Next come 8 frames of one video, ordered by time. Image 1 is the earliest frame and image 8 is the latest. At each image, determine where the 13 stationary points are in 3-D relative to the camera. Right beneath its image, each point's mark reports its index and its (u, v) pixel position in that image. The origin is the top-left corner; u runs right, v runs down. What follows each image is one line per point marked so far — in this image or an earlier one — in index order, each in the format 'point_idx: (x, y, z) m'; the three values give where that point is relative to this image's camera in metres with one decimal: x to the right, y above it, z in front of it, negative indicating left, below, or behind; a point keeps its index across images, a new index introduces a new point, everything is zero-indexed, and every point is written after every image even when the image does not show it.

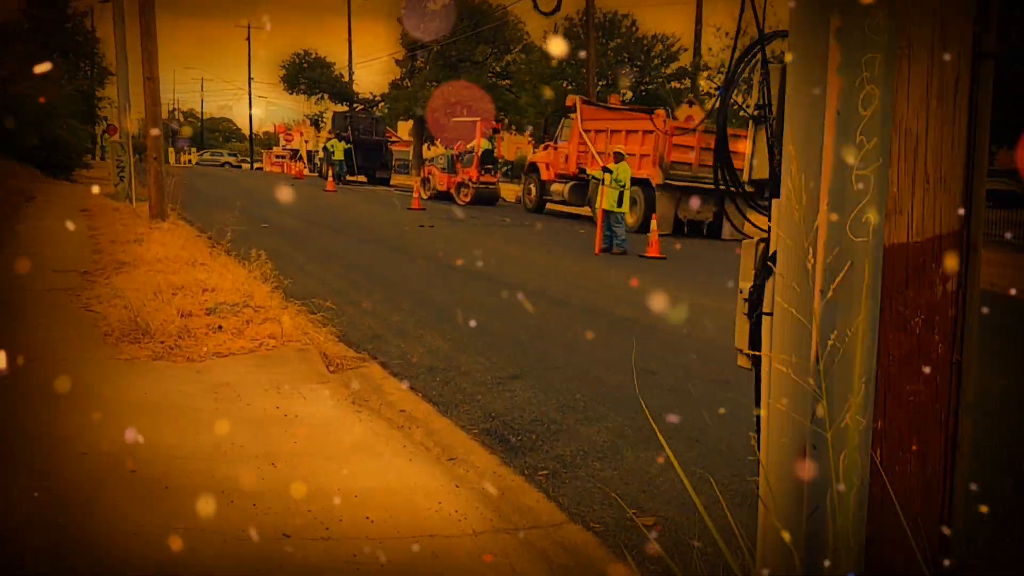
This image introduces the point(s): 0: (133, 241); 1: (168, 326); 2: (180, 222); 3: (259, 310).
0: (-5.6, +0.7, +12.6) m
1: (-2.8, -0.3, +7.0) m
2: (-6.4, +1.3, +16.5) m
3: (-2.3, -0.2, +7.9) m
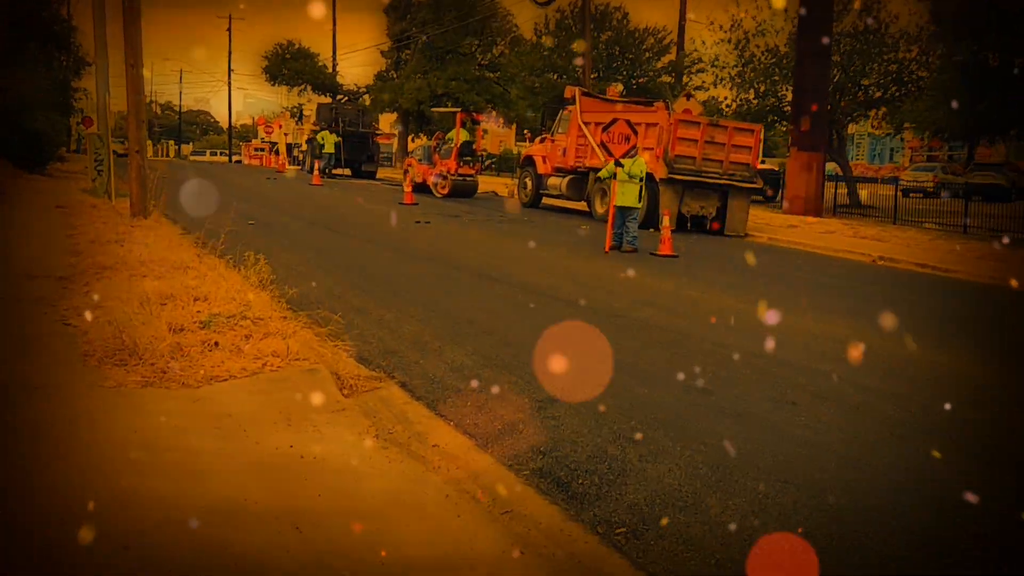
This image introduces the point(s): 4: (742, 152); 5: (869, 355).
0: (-5.5, +0.6, +11.7) m
1: (-2.5, -0.4, +6.1) m
2: (-6.3, +1.3, +15.5) m
3: (-2.1, -0.3, +7.0) m
4: (+5.8, +3.3, +20.6) m
5: (+3.3, -0.6, +7.9) m
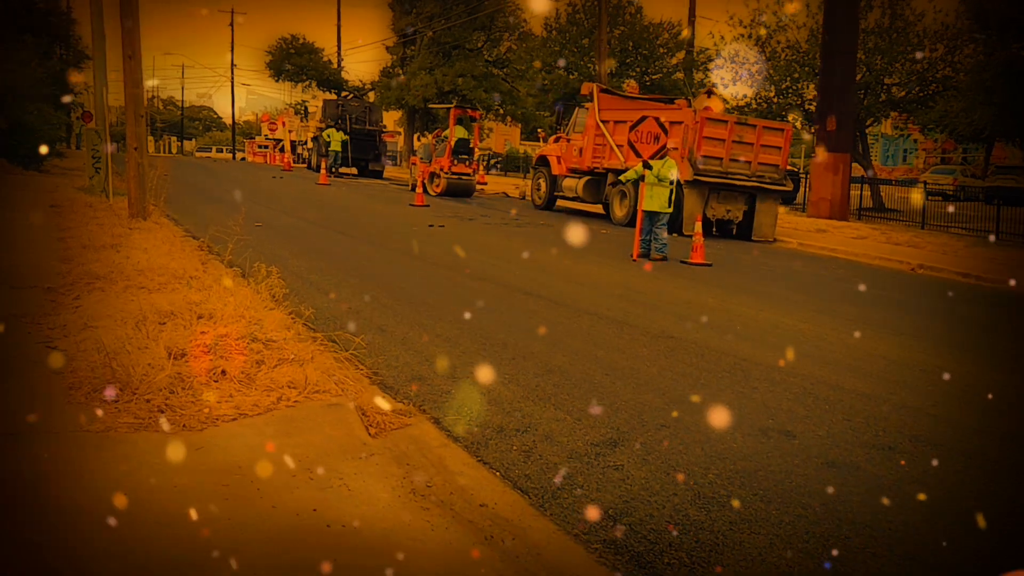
0: (-5.1, +0.5, +10.9) m
1: (-2.2, -0.5, +5.3) m
2: (-6.0, +1.2, +14.7) m
3: (-1.8, -0.4, +6.2) m
4: (+6.1, +3.1, +19.8) m
5: (+3.6, -0.7, +7.1) m
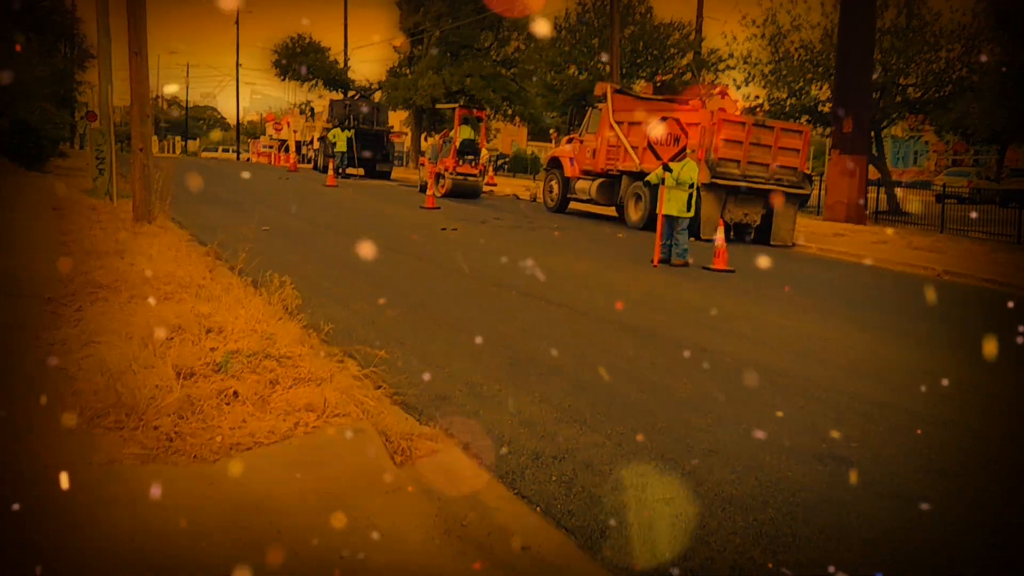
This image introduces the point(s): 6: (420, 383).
0: (-4.9, +0.5, +10.5) m
1: (-2.0, -0.6, +4.9) m
2: (-5.7, +1.1, +14.4) m
3: (-1.6, -0.5, +5.9) m
4: (+6.4, +3.0, +19.4) m
5: (+3.8, -0.9, +6.7) m
6: (-0.7, -0.7, +6.2) m
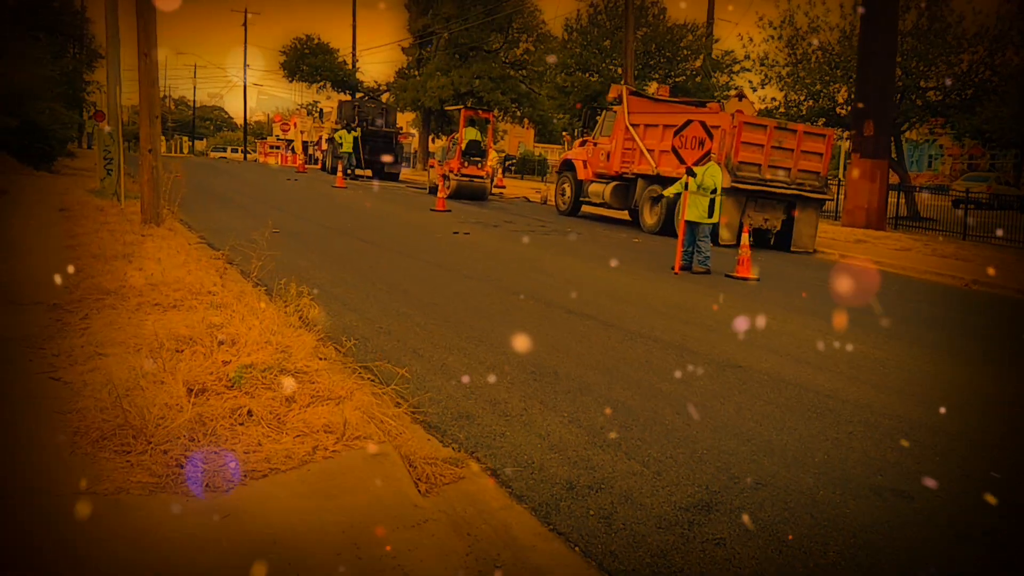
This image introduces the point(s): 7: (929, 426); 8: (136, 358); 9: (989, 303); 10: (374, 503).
0: (-4.7, +0.4, +10.2) m
1: (-1.8, -0.7, +4.6) m
2: (-5.5, +1.0, +14.1) m
3: (-1.4, -0.6, +5.5) m
4: (+6.7, +2.9, +19.0) m
5: (+4.0, -1.0, +6.3) m
6: (-0.5, -0.8, +5.9) m
7: (+2.9, -1.0, +5.9) m
8: (-2.5, -0.5, +5.7) m
9: (+7.4, -0.2, +13.1) m
10: (-0.6, -1.0, +4.0) m
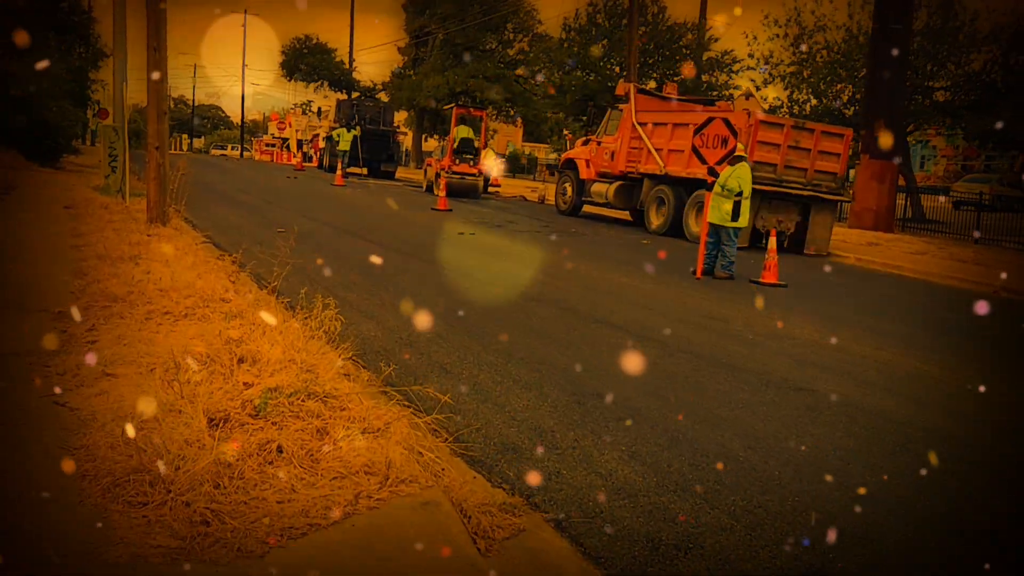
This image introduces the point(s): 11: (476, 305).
0: (-4.4, +0.3, +9.6) m
1: (-1.5, -0.8, +4.0) m
2: (-5.2, +1.0, +13.5) m
3: (-1.0, -0.7, +5.0) m
4: (+6.9, +2.7, +18.5) m
5: (+4.3, -1.1, +5.8) m
6: (-0.2, -0.9, +5.3) m
7: (+3.2, -1.1, +5.3) m
8: (-2.2, -0.5, +5.1) m
9: (+7.6, -0.4, +12.6) m
10: (-0.3, -1.1, +3.5) m
11: (-0.4, -0.2, +9.3) m
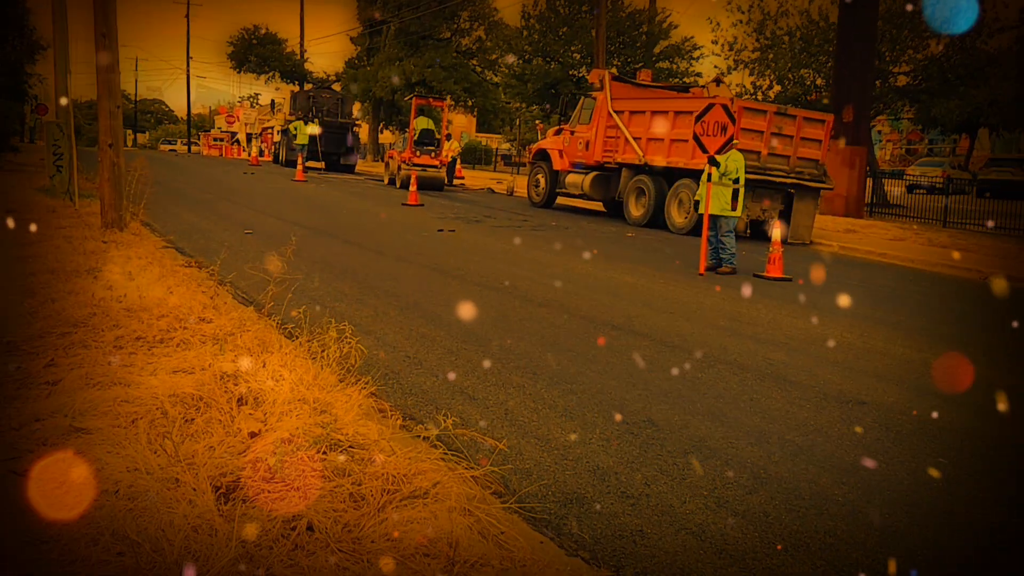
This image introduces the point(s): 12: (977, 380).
0: (-4.3, +0.2, +8.5) m
1: (-1.1, -0.9, +3.1) m
2: (-5.4, +0.8, +12.3) m
3: (-0.7, -0.8, +4.1) m
4: (+6.4, +3.0, +18.0) m
5: (+4.6, -1.1, +5.2) m
6: (+0.2, -1.0, +4.5) m
7: (+3.5, -1.1, +4.7) m
8: (-1.9, -0.7, +4.1) m
9: (+7.5, -0.2, +12.1) m
10: (+0.1, -1.3, +2.6) m
11: (-0.3, -0.2, +8.4) m
12: (+3.9, -0.8, +6.6) m
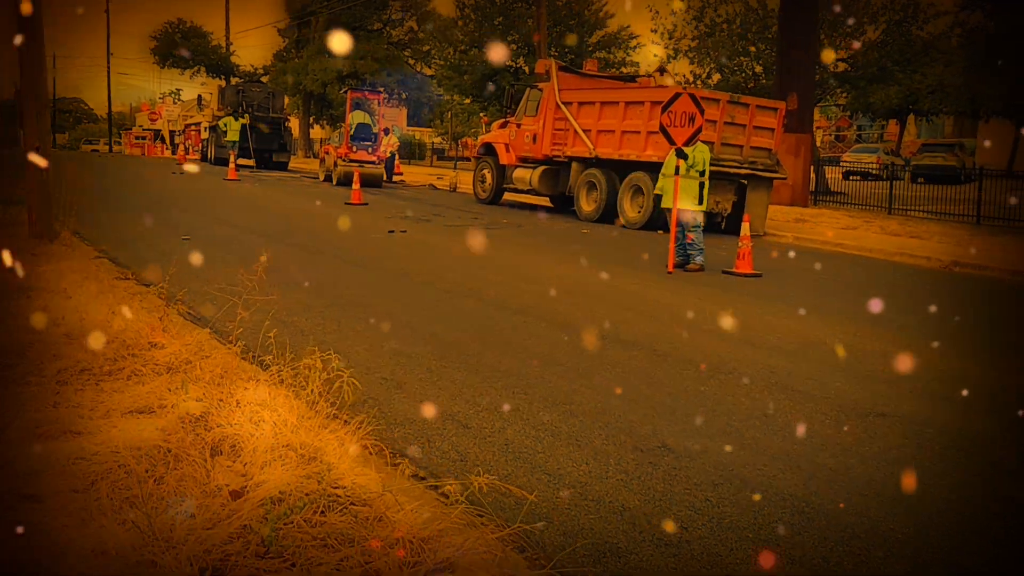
0: (-4.5, -0.1, +7.7) m
1: (-0.9, -1.1, +2.5) m
2: (-5.9, +0.6, +11.4) m
3: (-0.6, -1.0, +3.5) m
4: (+5.4, +3.1, +17.8) m
5: (+4.6, -1.0, +5.0) m
6: (+0.3, -1.1, +3.9) m
7: (+3.6, -1.1, +4.4) m
8: (-1.7, -0.9, +3.5) m
9: (+7.0, 0.0, +12.1) m
10: (+0.3, -1.4, +2.1) m
11: (-0.5, -0.3, +7.9) m
12: (+3.8, -0.8, +6.3) m
